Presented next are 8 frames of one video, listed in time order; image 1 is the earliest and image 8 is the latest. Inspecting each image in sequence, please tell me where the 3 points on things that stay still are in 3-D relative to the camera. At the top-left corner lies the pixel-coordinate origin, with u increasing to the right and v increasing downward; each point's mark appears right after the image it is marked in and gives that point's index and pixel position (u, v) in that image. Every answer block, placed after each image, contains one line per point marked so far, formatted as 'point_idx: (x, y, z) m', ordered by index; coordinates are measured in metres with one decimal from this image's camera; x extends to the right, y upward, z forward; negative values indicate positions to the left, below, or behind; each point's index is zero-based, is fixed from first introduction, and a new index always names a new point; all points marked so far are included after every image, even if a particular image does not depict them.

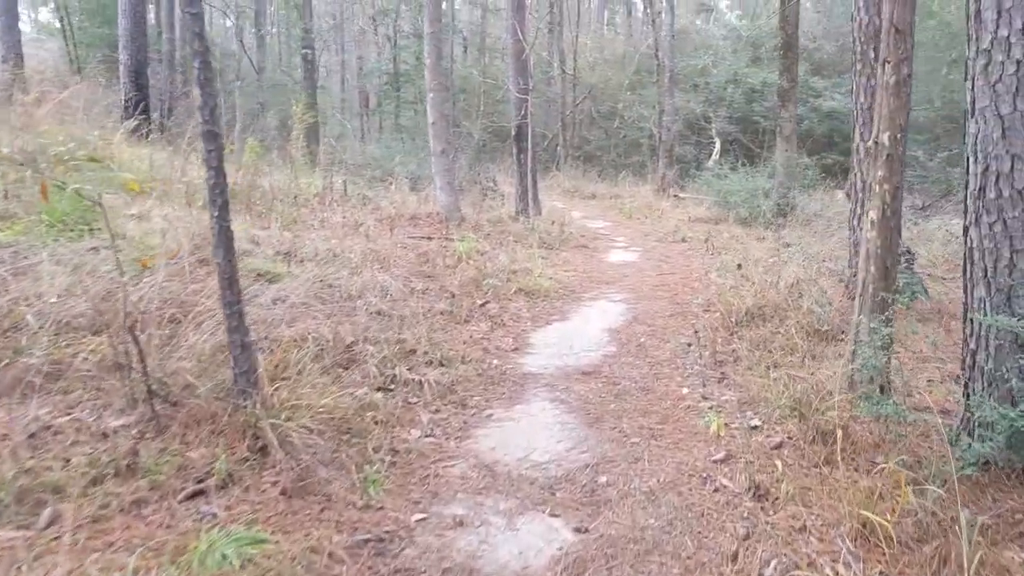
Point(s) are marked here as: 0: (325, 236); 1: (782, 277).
0: (-1.5, +0.4, +6.8) m
1: (+1.9, +0.1, +6.0) m
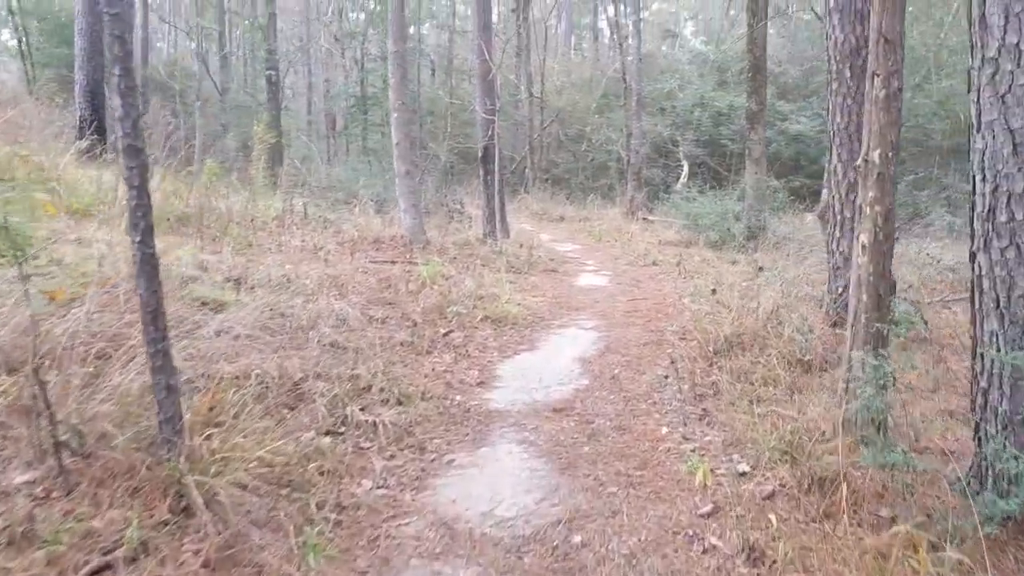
0: (-1.8, +0.2, +6.4) m
1: (+1.7, -0.1, +5.7) m
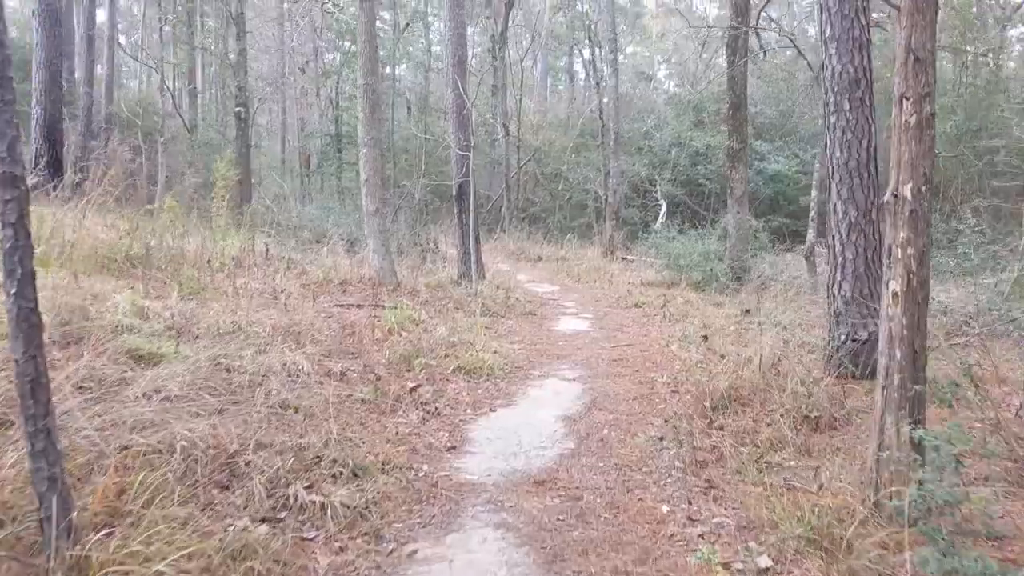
0: (-2.0, -0.1, +5.9) m
1: (+1.6, -0.4, +5.3) m
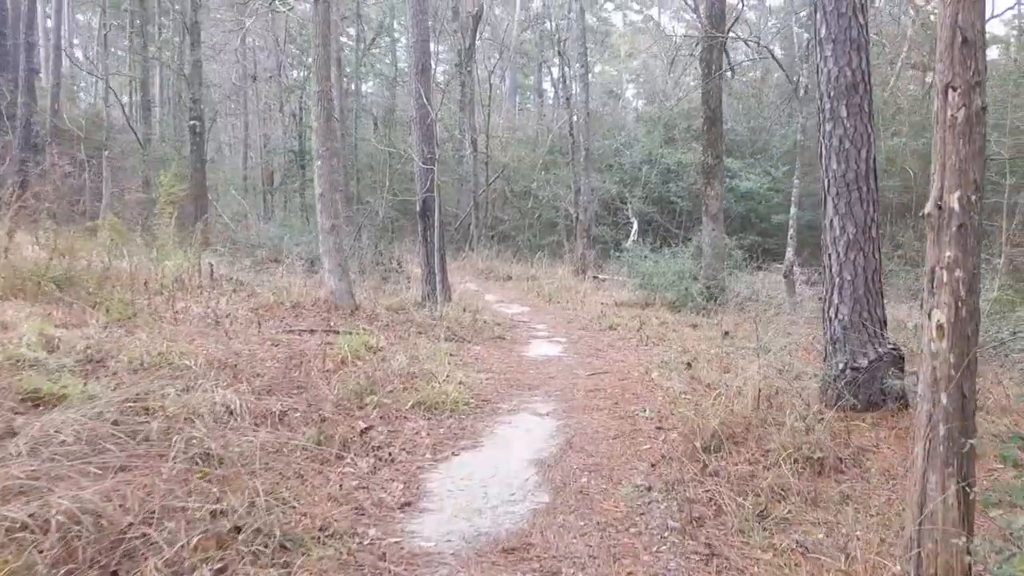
0: (-2.2, -0.3, +5.3) m
1: (+1.4, -0.6, +4.8) m
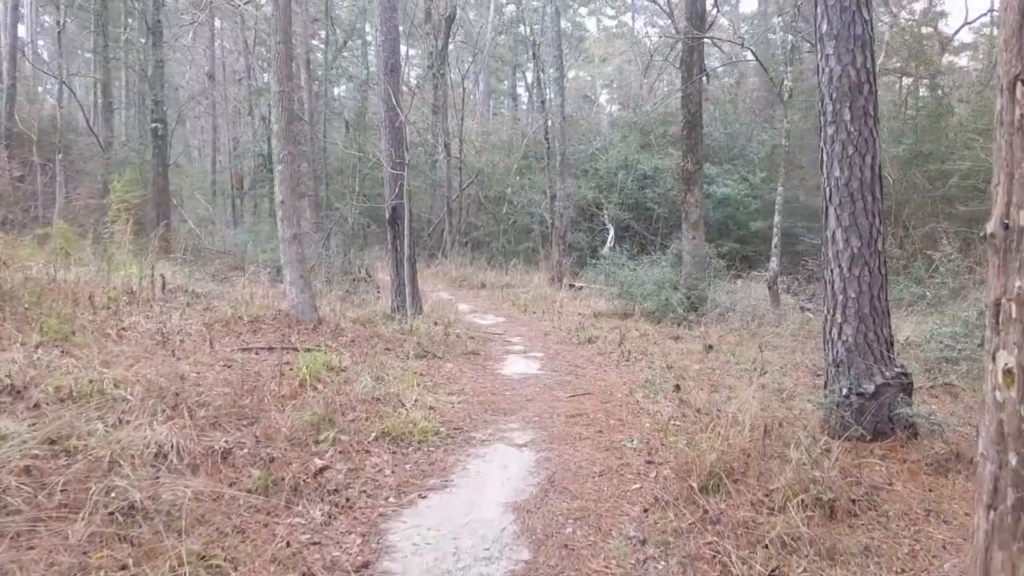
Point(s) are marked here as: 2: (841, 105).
0: (-2.3, -0.4, +4.8) m
1: (+1.2, -0.7, +4.4) m
2: (+1.7, +0.9, +4.3) m
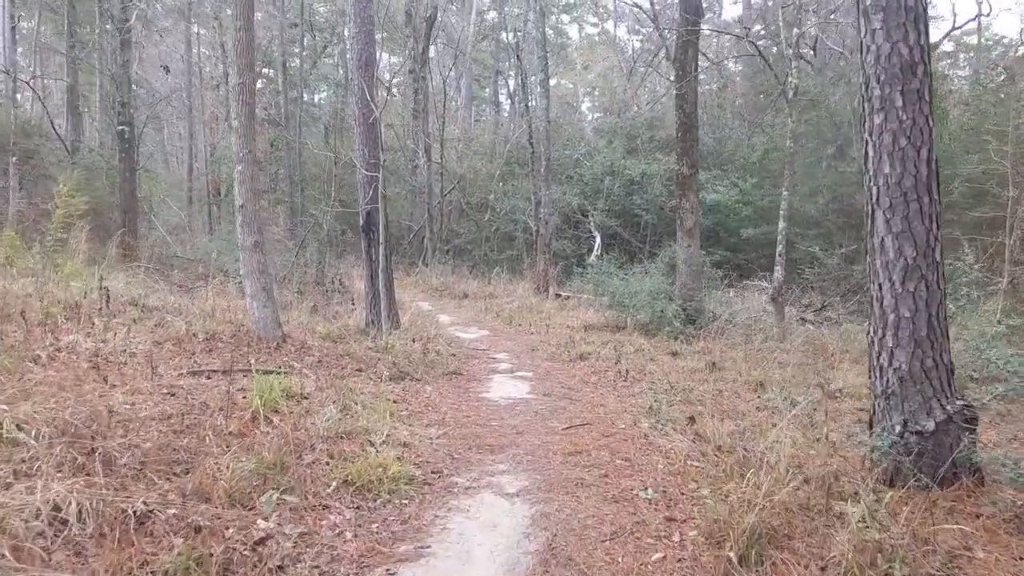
0: (-2.4, -0.5, +4.0) m
1: (+1.2, -0.7, +3.7) m
2: (+1.7, +0.9, +3.6) m
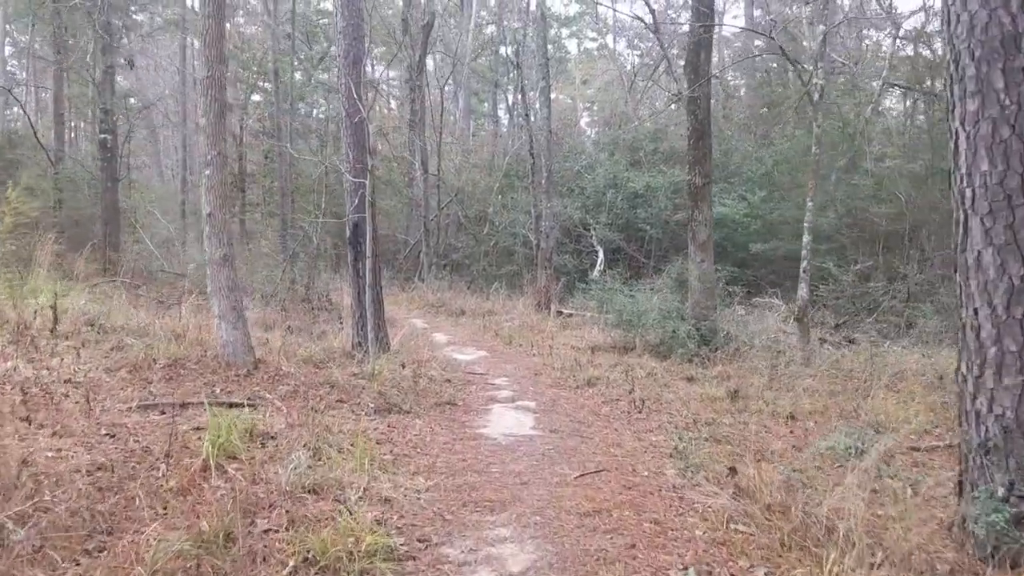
0: (-2.4, -0.6, +3.3) m
1: (+1.2, -0.8, +2.9) m
2: (+1.7, +0.8, +2.9) m
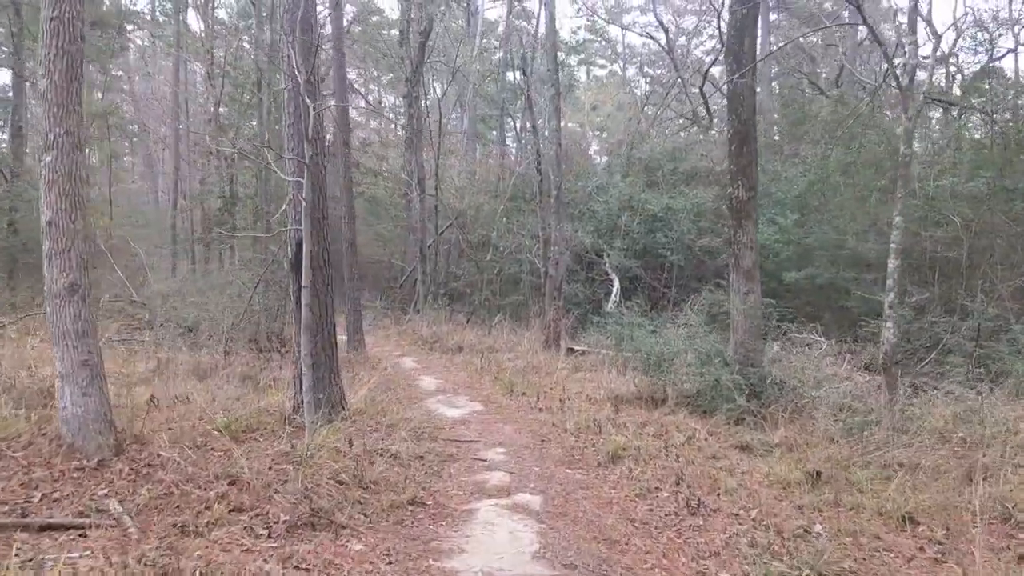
0: (-2.4, -0.7, +1.4) m
1: (+1.1, -0.9, +1.0) m
2: (+1.6, +0.7, +1.0) m
